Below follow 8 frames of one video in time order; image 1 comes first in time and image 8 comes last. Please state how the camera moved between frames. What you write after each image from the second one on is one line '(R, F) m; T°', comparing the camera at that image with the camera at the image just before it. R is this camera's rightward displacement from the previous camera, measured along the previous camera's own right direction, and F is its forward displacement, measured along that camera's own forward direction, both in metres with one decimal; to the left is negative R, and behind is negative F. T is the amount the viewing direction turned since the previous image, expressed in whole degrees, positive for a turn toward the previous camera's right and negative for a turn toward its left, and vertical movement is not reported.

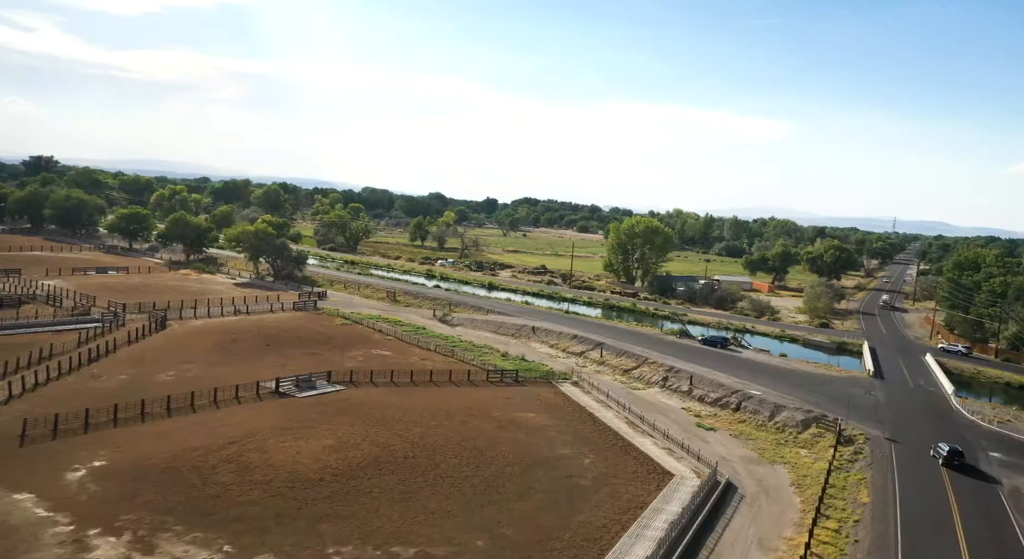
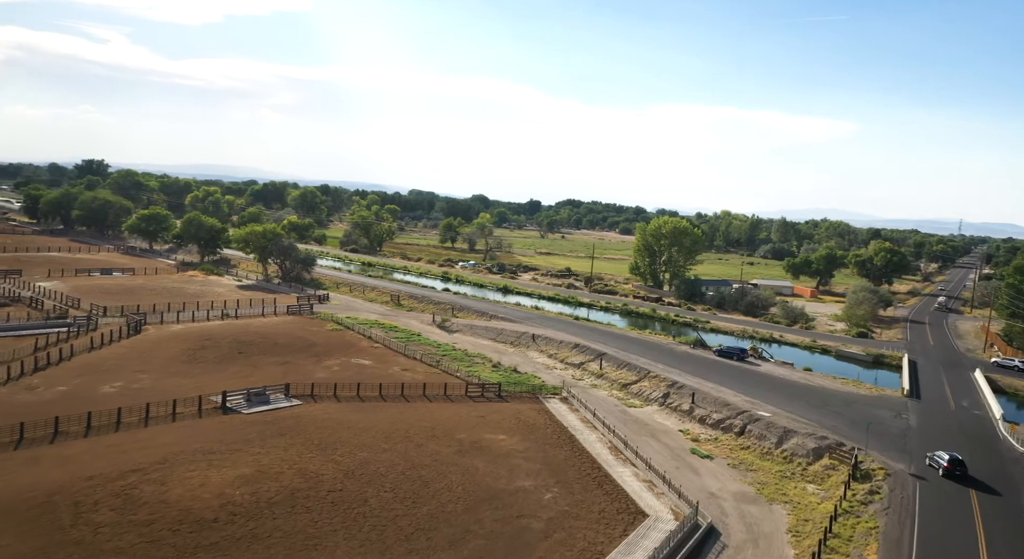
(+4.0, +4.4) m; -4°
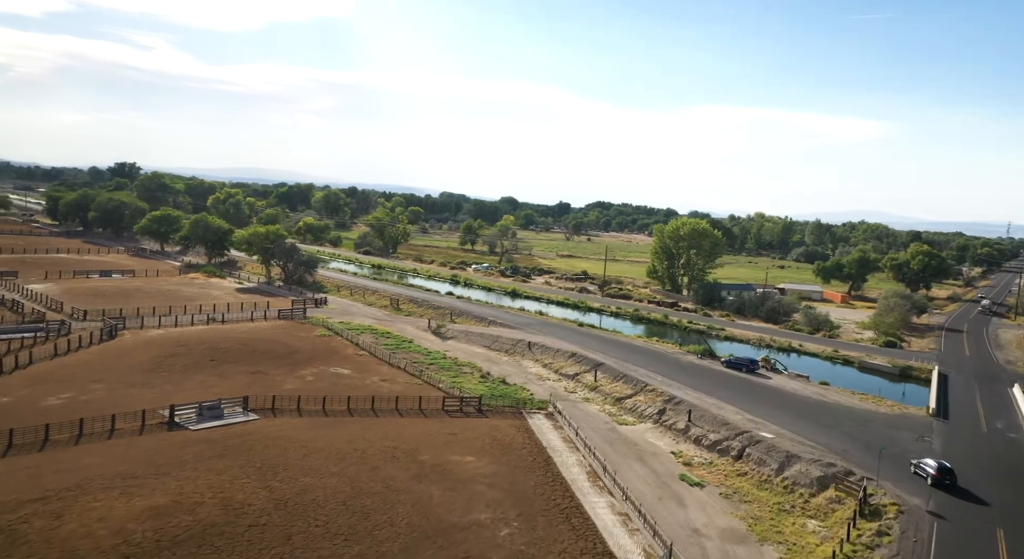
(+3.0, +3.4) m; -3°
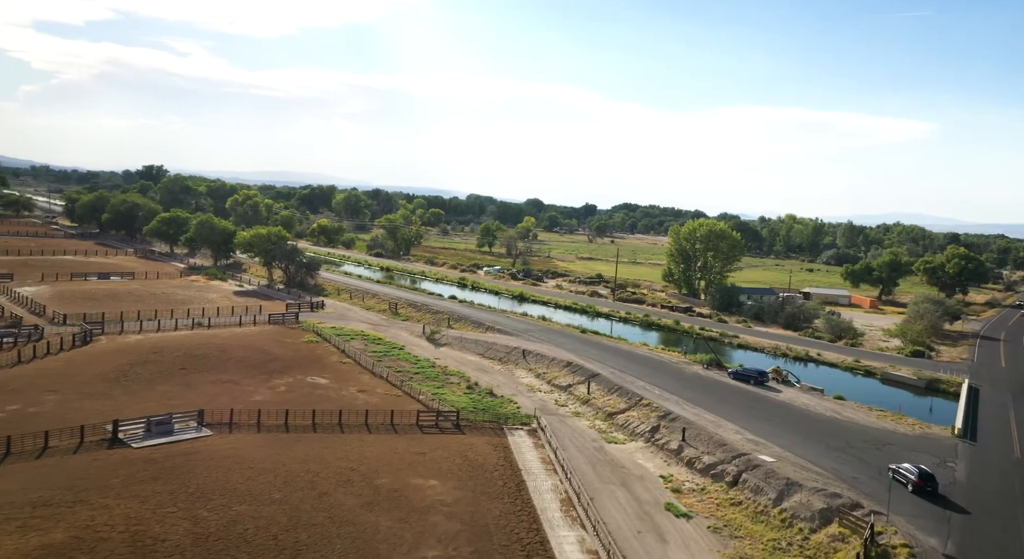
(+2.6, +3.1) m; -2°
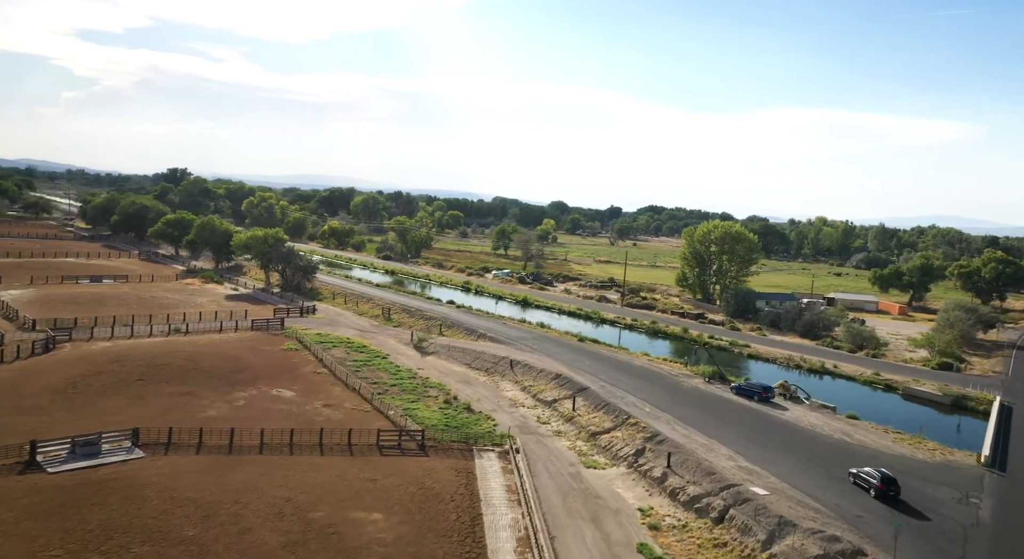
(+2.9, +3.5) m; -2°
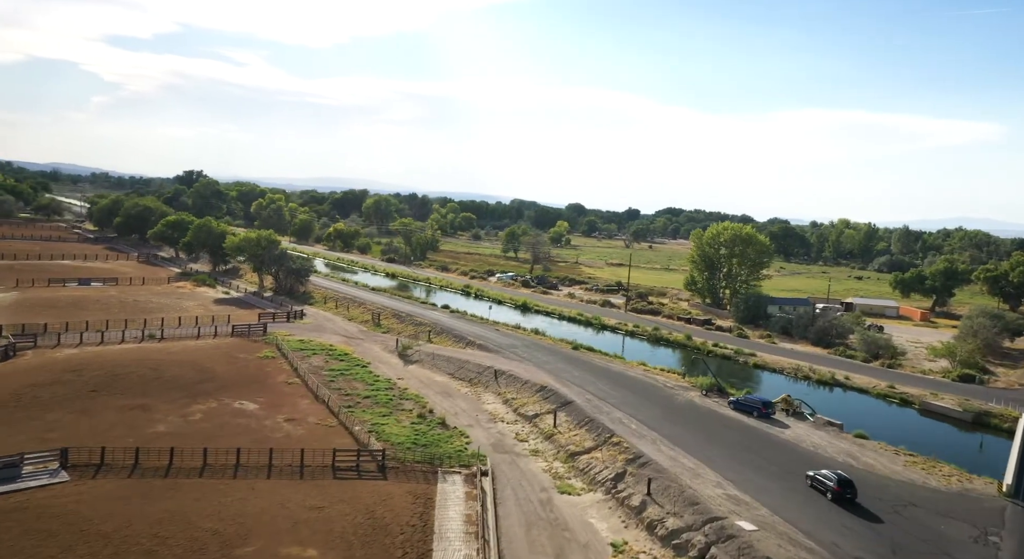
(+2.4, +3.0) m; -2°
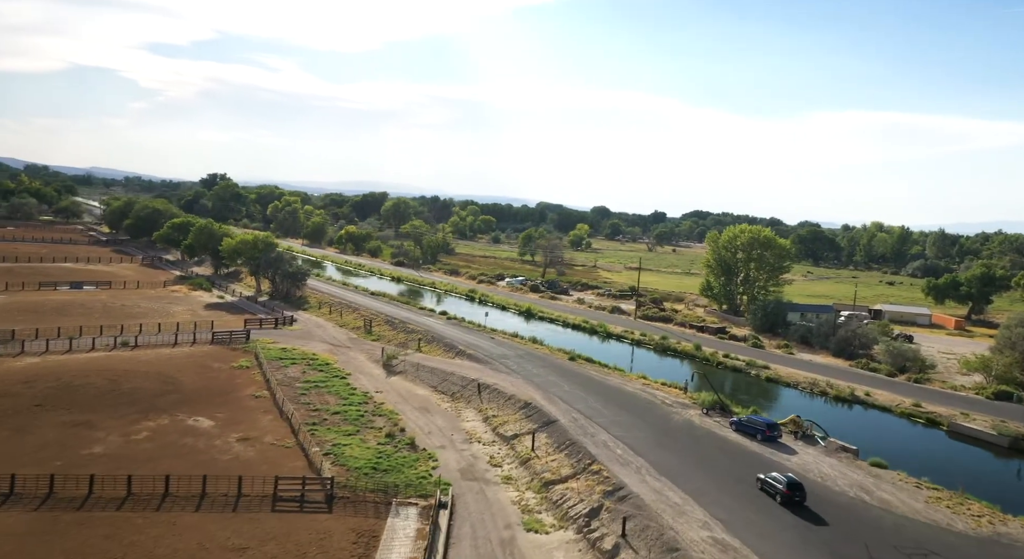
(+2.7, +3.6) m; -2°
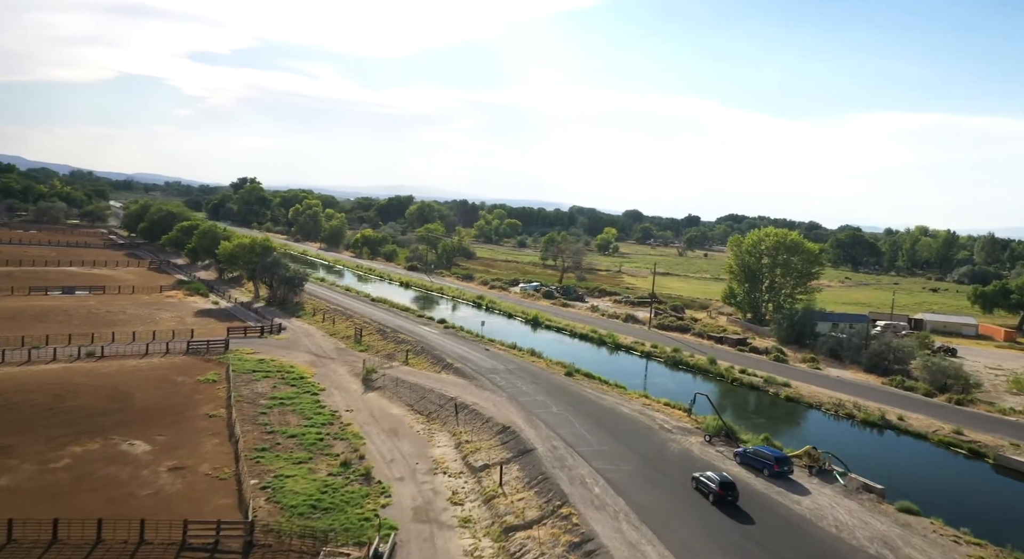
(+3.0, +4.5) m; -3°
